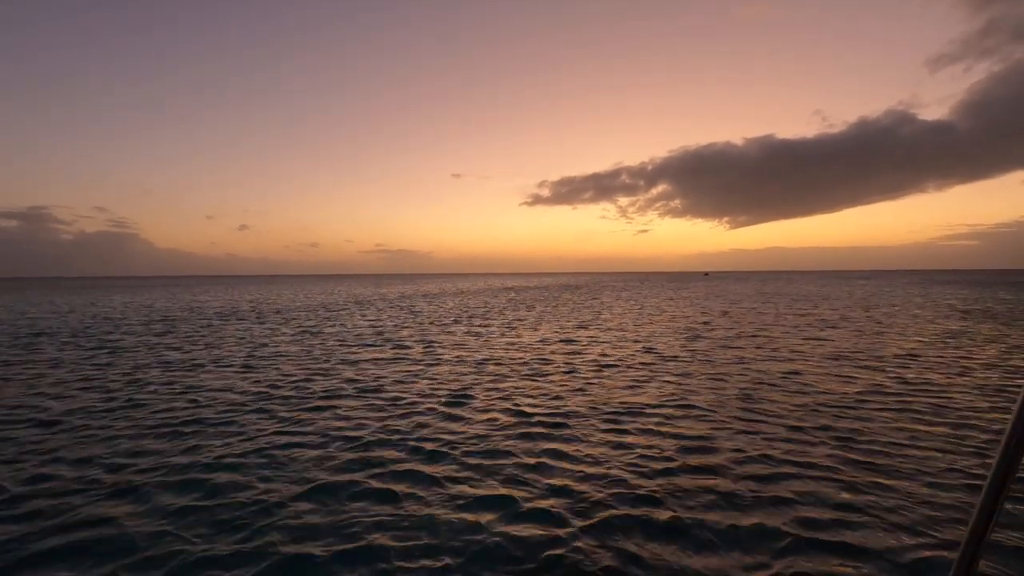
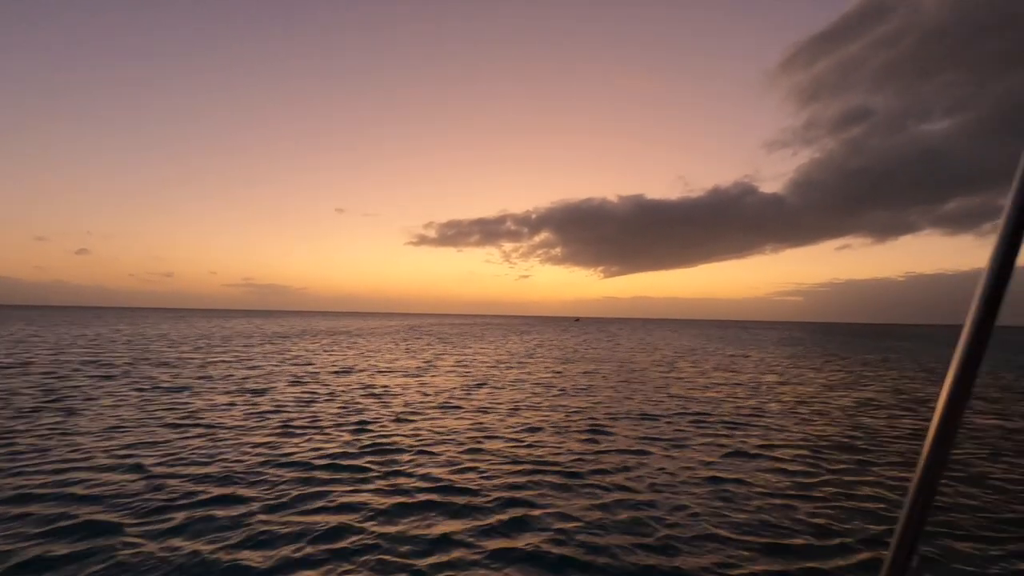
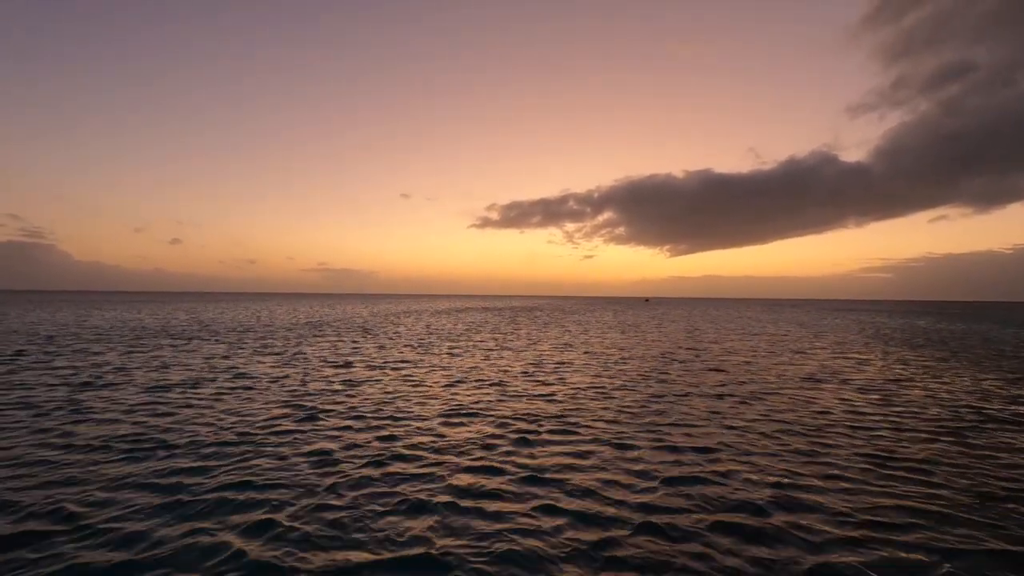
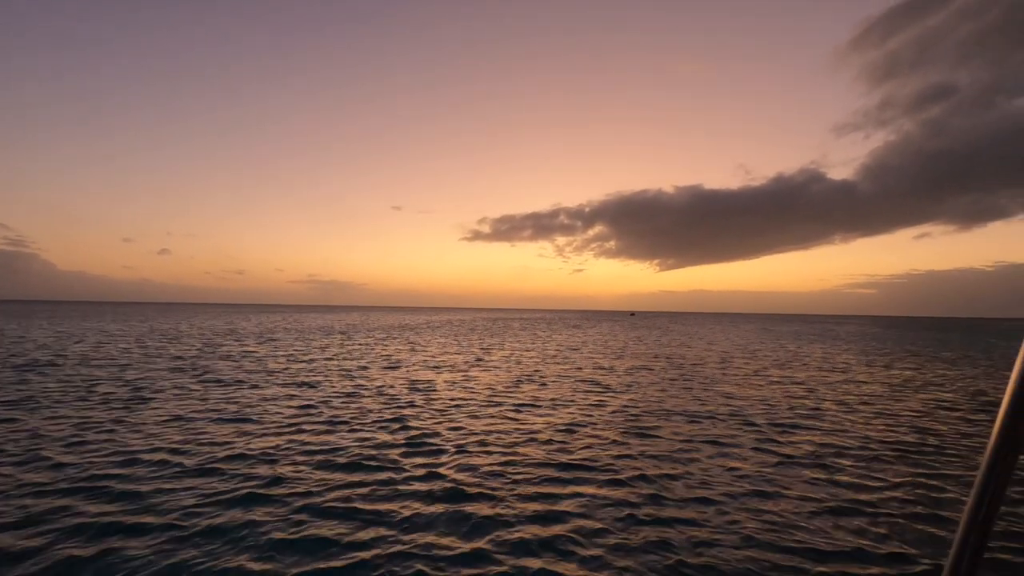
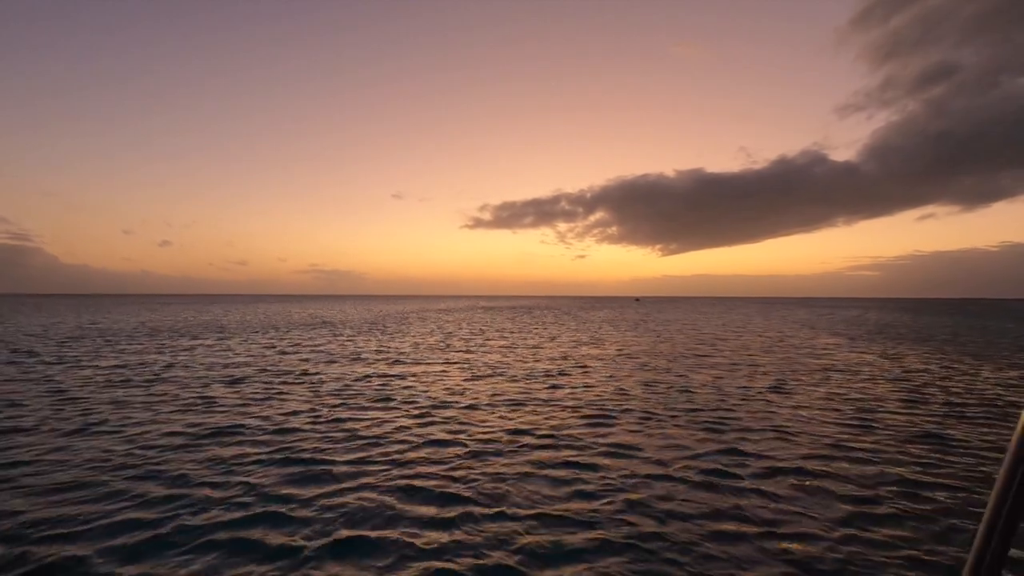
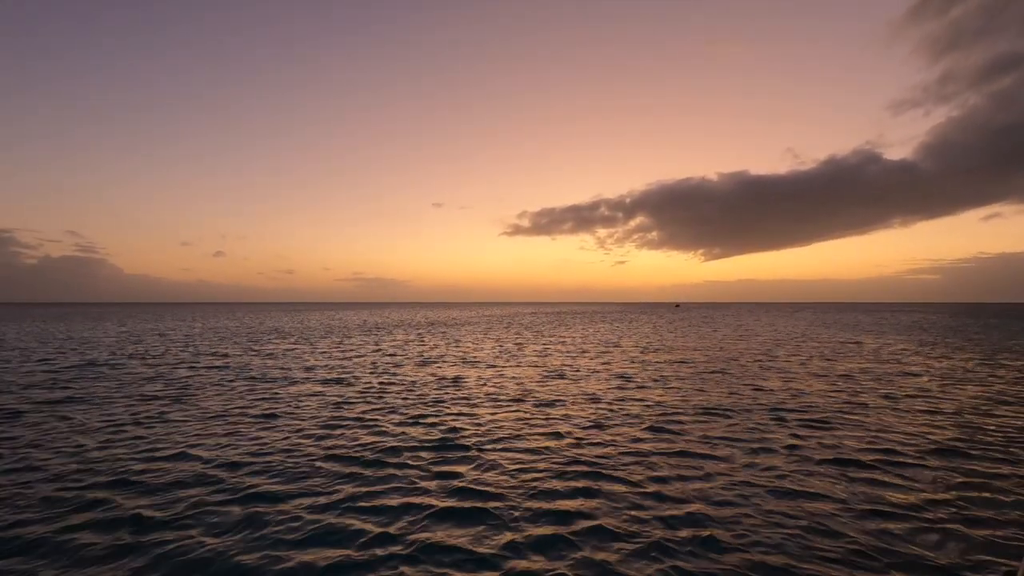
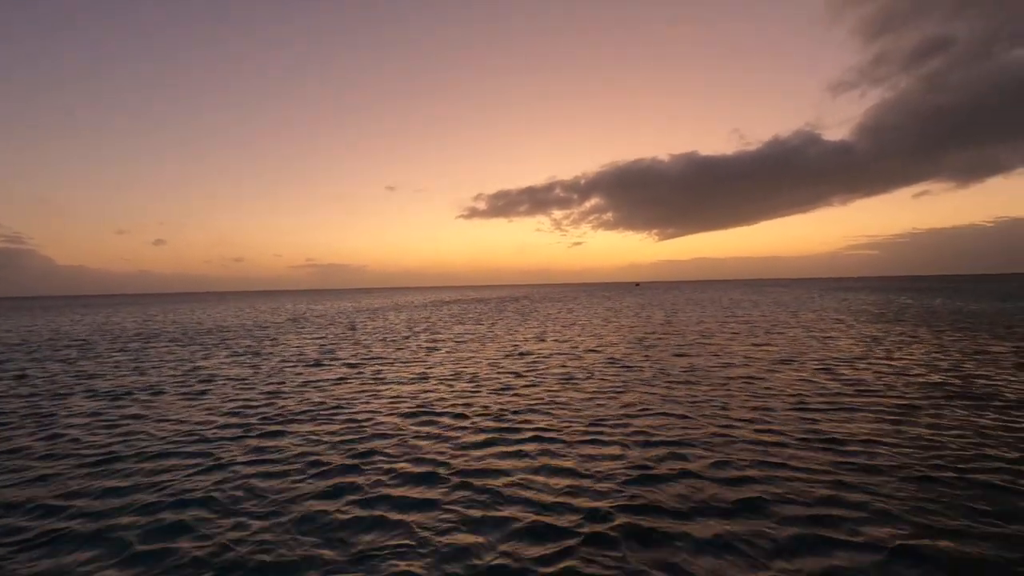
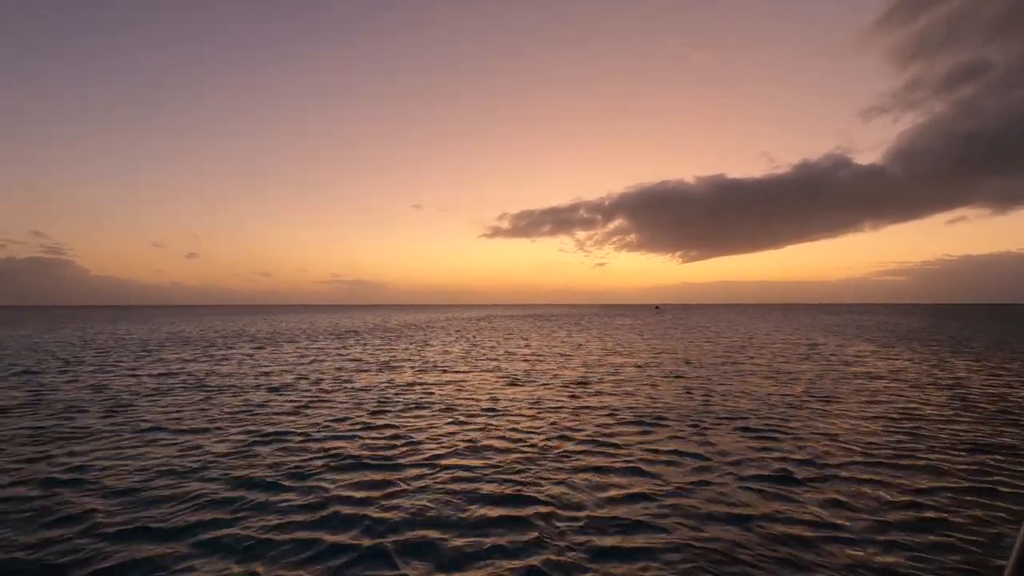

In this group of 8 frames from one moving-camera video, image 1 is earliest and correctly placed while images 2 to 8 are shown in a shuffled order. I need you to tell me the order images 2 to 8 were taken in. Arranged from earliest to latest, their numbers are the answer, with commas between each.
7, 3, 5, 8, 6, 4, 2
